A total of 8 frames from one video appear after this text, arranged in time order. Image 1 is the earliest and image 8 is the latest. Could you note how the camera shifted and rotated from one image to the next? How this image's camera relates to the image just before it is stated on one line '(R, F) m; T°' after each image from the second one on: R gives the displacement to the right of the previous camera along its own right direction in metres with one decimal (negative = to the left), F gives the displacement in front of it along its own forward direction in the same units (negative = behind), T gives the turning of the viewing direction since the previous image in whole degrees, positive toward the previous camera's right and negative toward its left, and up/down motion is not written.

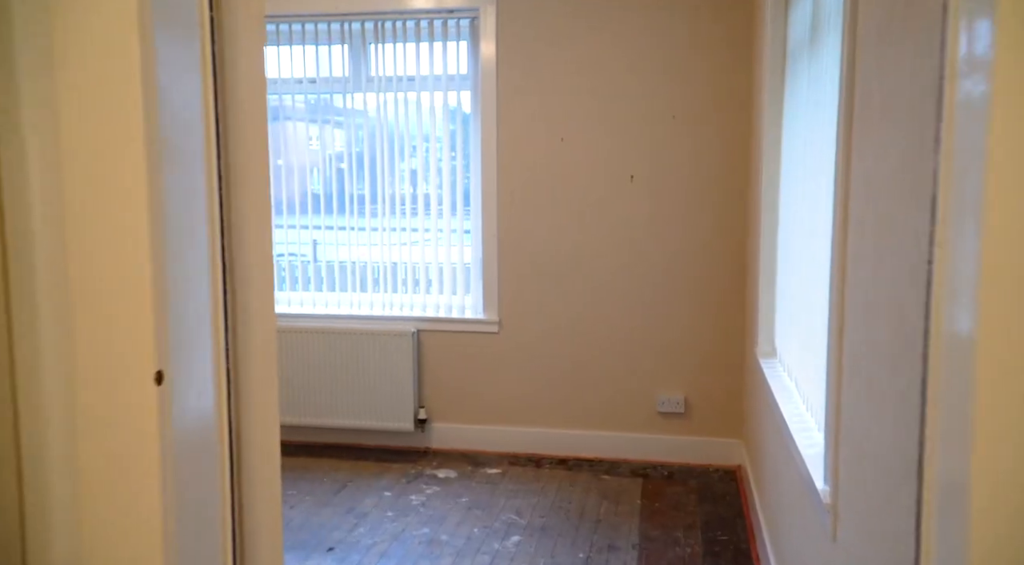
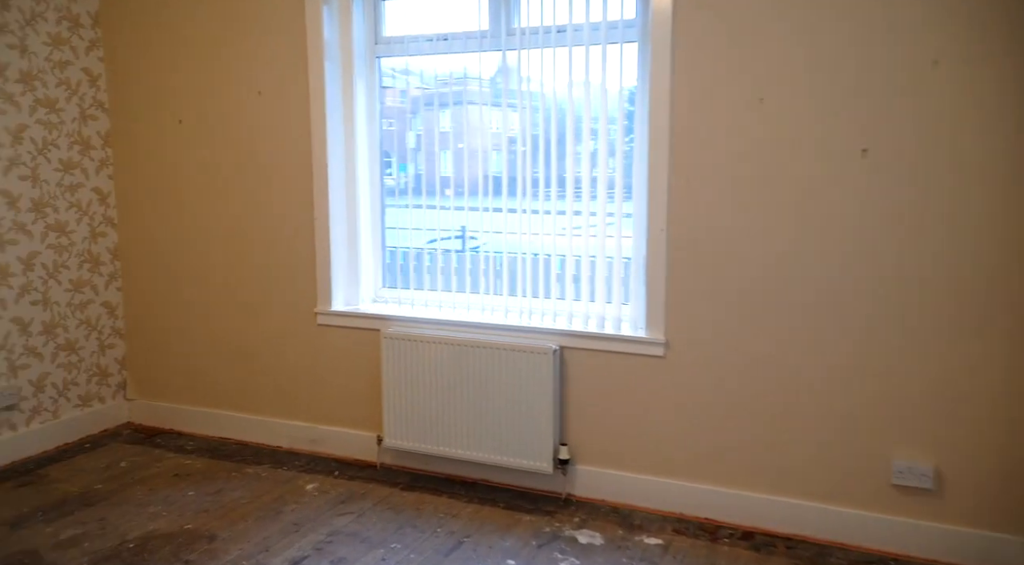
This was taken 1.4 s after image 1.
(0.0, +0.8) m; -13°
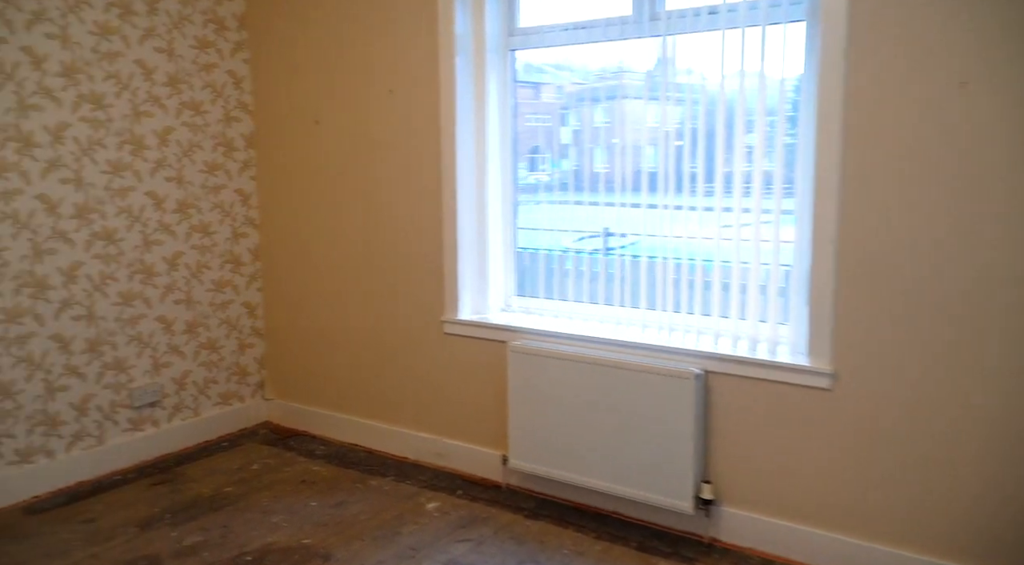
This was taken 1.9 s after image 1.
(0.0, +0.3) m; -11°
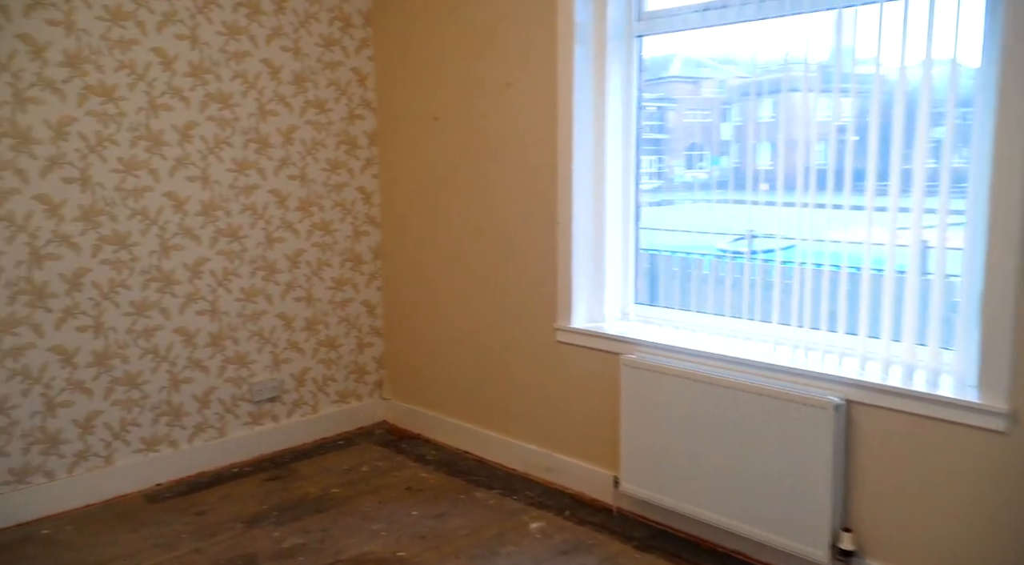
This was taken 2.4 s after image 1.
(+0.1, +0.2) m; -11°
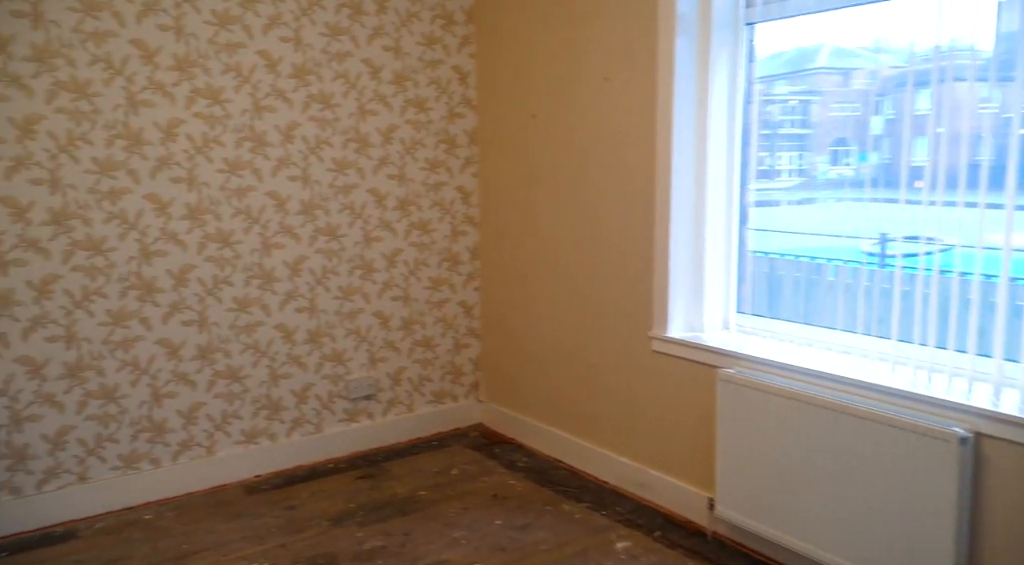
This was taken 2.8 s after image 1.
(+0.1, +0.1) m; -9°
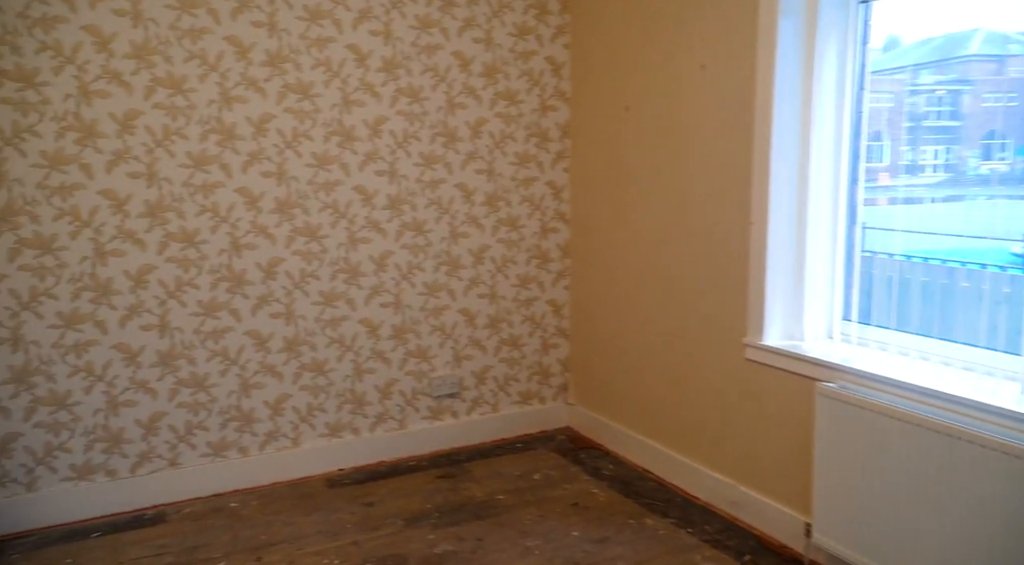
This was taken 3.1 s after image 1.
(+0.1, +0.1) m; -8°
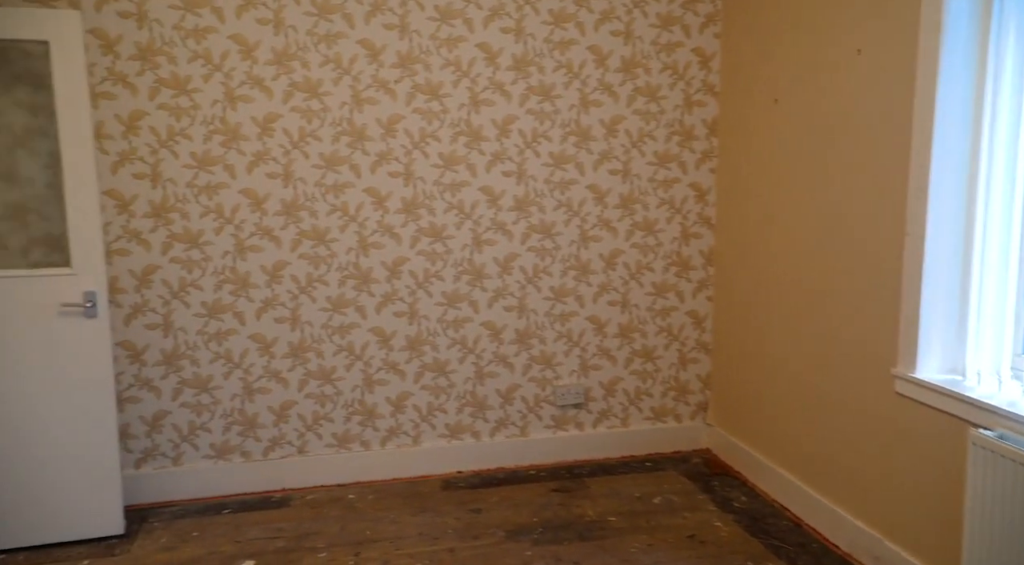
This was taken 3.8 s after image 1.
(+0.2, +0.2) m; -14°
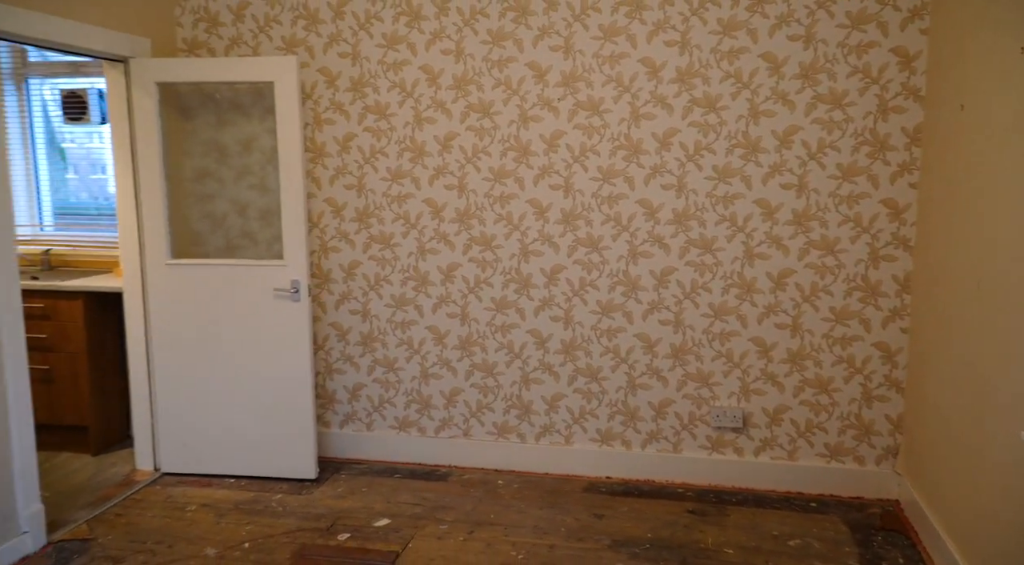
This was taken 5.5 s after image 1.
(+0.7, 0.0) m; -24°
